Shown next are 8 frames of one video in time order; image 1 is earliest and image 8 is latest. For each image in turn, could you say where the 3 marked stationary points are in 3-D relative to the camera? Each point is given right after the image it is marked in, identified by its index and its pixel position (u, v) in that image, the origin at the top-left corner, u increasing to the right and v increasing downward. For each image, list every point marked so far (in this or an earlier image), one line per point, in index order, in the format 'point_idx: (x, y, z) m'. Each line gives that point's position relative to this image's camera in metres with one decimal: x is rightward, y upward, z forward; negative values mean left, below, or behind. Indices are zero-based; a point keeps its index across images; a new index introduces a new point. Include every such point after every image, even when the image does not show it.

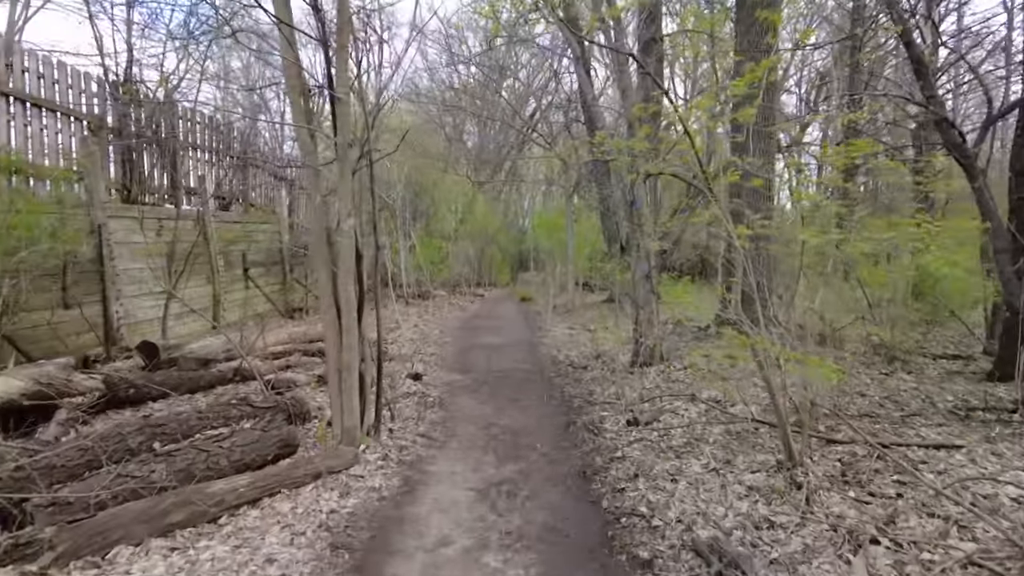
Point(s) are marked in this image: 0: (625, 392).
0: (+1.0, -1.0, +6.0) m
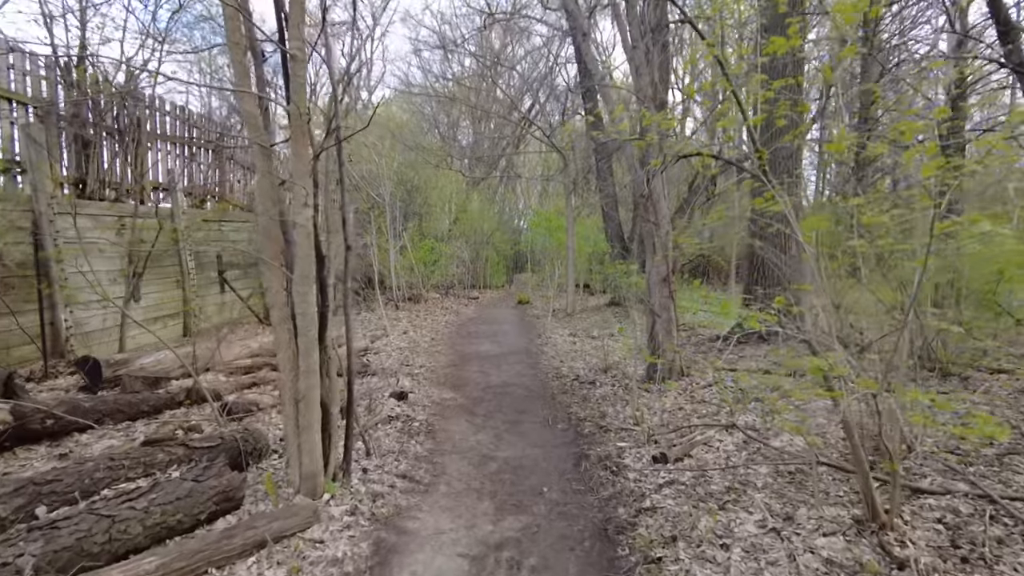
0: (+1.0, -1.0, +5.1) m
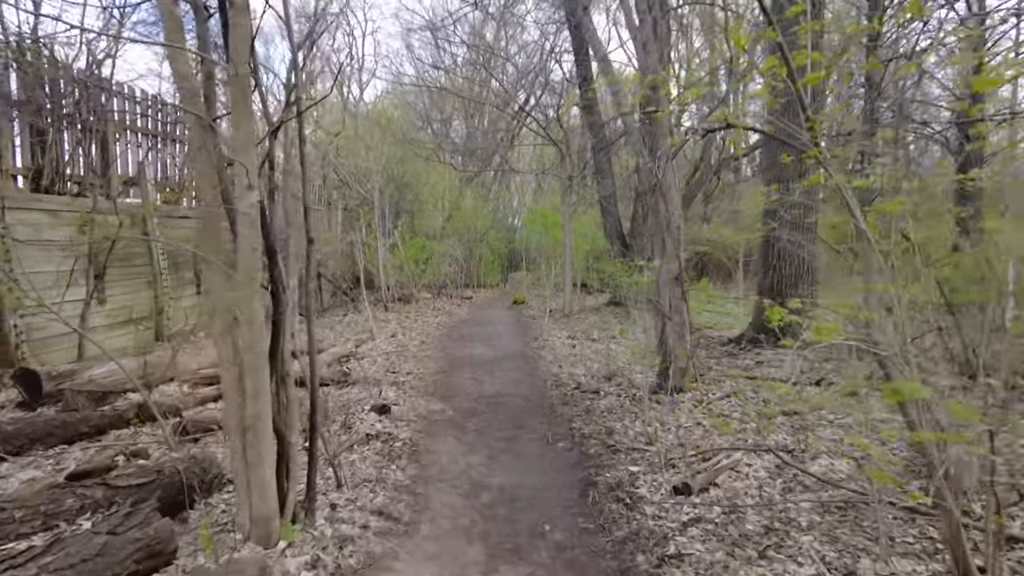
0: (+1.0, -1.0, +4.5) m
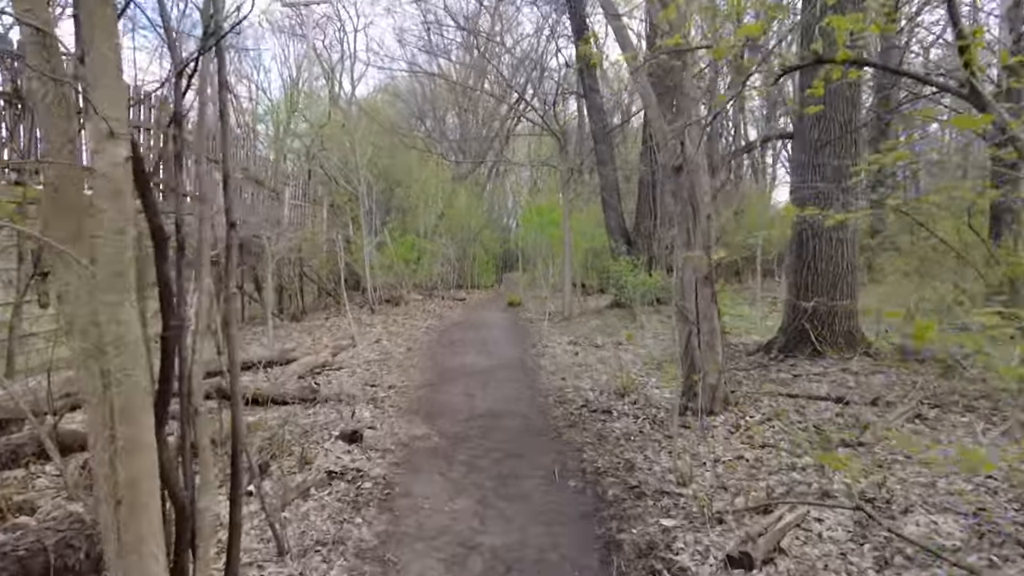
0: (+1.0, -1.0, +3.6) m
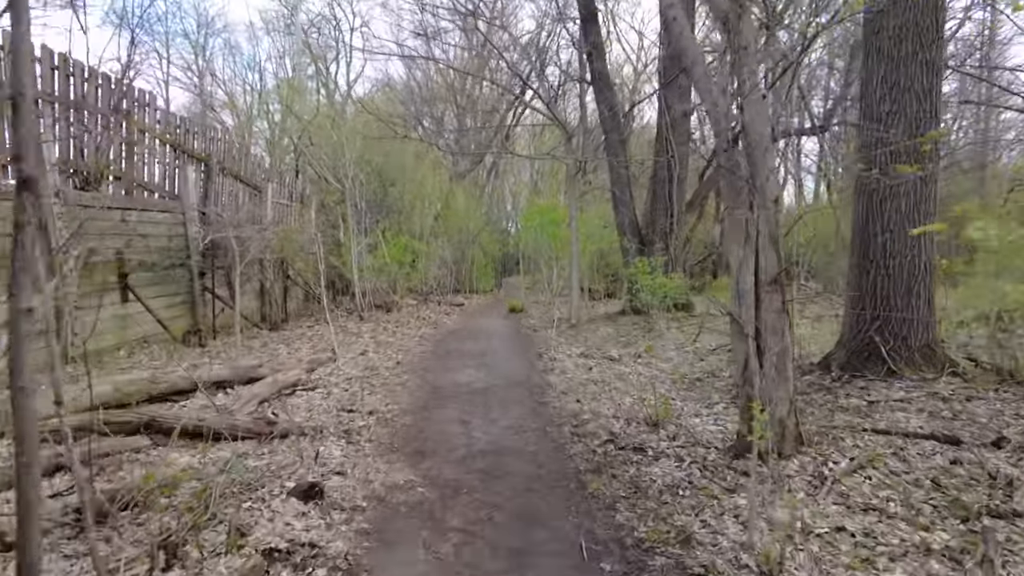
0: (+1.1, -1.1, +2.5) m
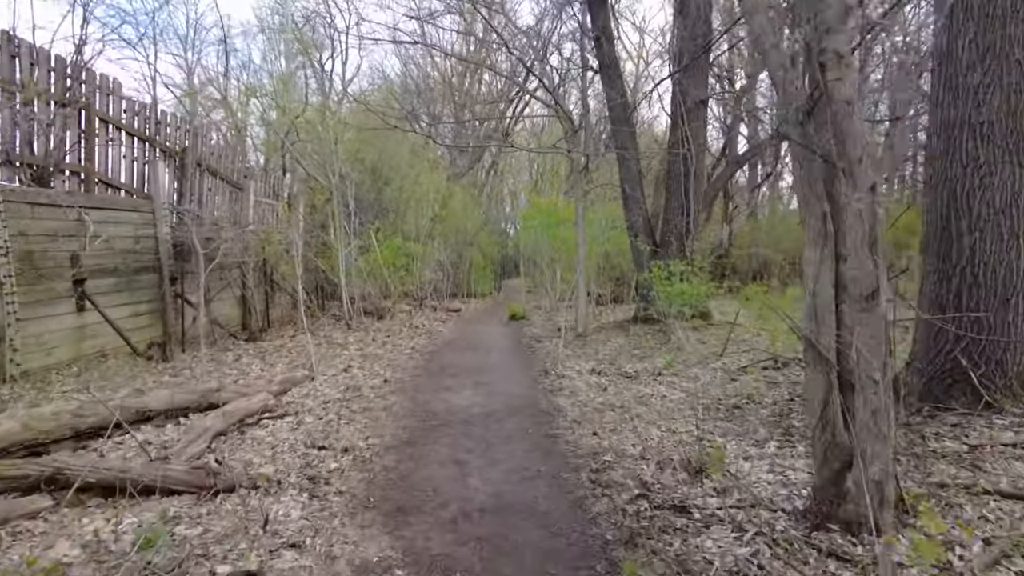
0: (+1.1, -1.1, +1.6) m
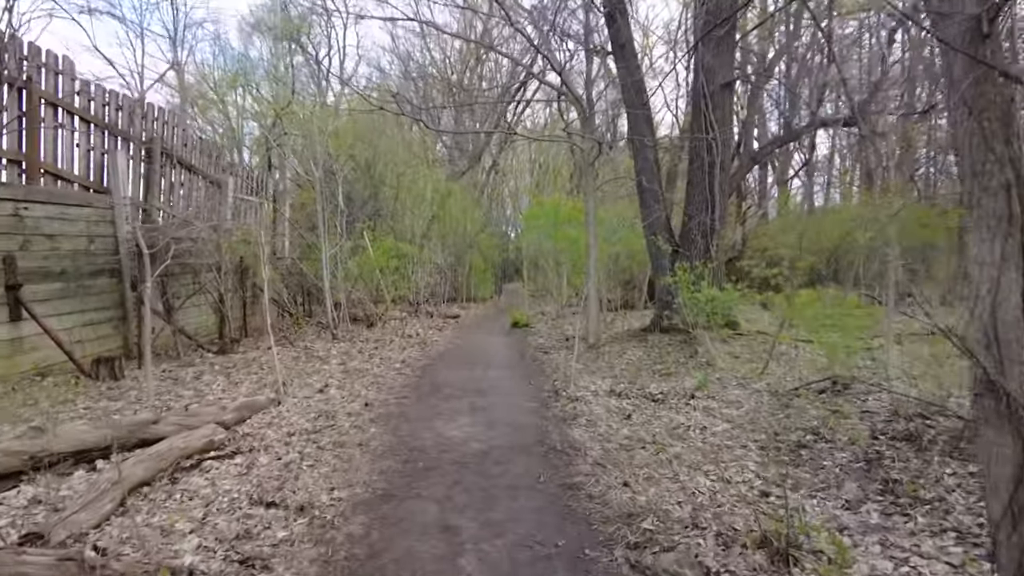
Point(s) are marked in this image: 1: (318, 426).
0: (+1.1, -1.2, +0.5) m
1: (-1.5, -1.1, +5.2) m
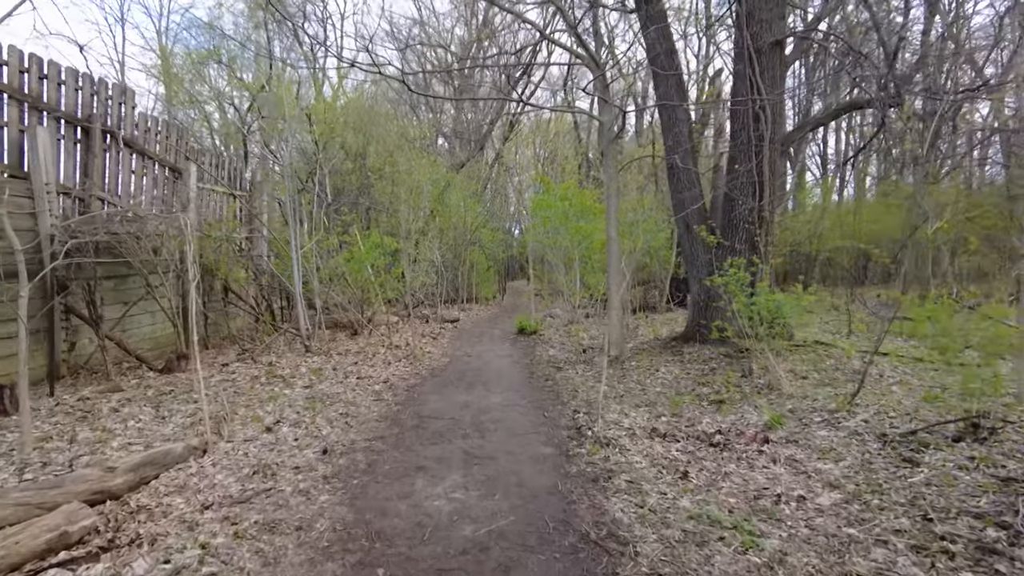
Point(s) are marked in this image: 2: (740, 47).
0: (+1.1, -1.2, -1.0) m
1: (-1.5, -1.1, +3.7) m
2: (+2.6, +2.8, +7.4) m
